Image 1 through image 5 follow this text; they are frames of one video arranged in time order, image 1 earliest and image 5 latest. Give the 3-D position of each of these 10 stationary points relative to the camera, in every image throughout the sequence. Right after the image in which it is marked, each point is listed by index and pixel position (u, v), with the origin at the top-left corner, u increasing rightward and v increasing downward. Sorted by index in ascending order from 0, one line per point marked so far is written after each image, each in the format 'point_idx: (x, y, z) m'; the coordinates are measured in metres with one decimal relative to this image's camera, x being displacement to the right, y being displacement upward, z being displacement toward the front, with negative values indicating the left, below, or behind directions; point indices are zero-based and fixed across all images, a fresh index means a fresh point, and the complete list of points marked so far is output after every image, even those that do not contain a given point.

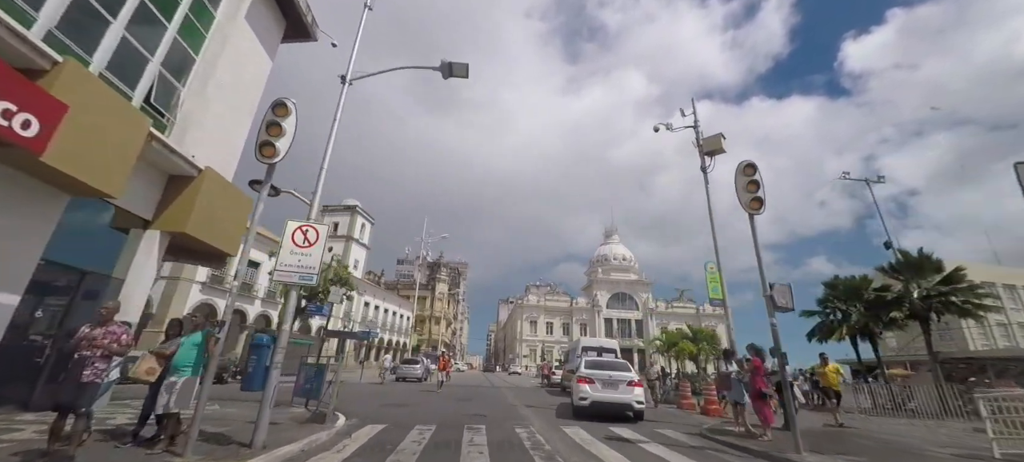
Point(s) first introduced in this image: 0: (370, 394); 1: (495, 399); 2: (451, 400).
0: (-6.6, -7.2, +17.4) m
1: (-0.8, -7.7, +18.2) m
2: (-2.5, -7.0, +16.5) m
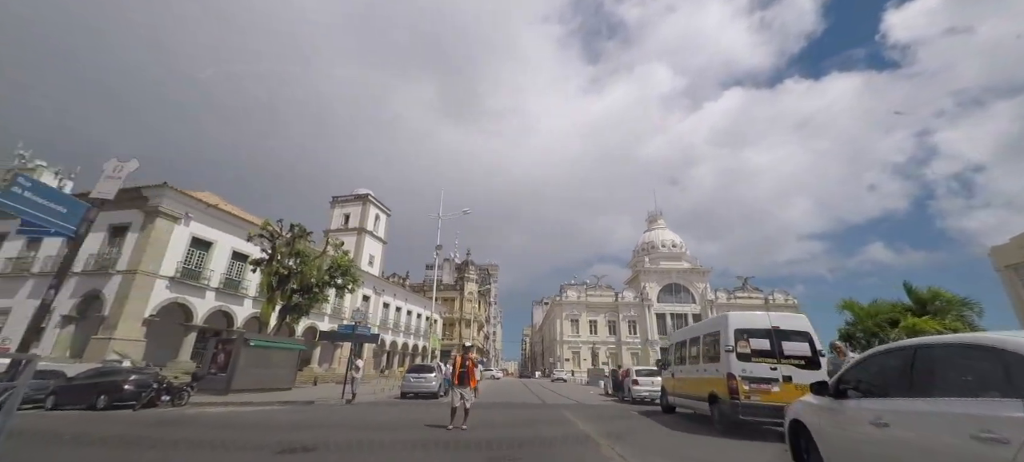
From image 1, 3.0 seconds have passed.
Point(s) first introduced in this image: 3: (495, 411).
0: (-4.8, -5.1, +10.3) m
1: (+1.1, -5.4, +10.8) m
2: (-0.8, -4.7, +9.1) m
3: (-0.6, -6.3, +14.1) m
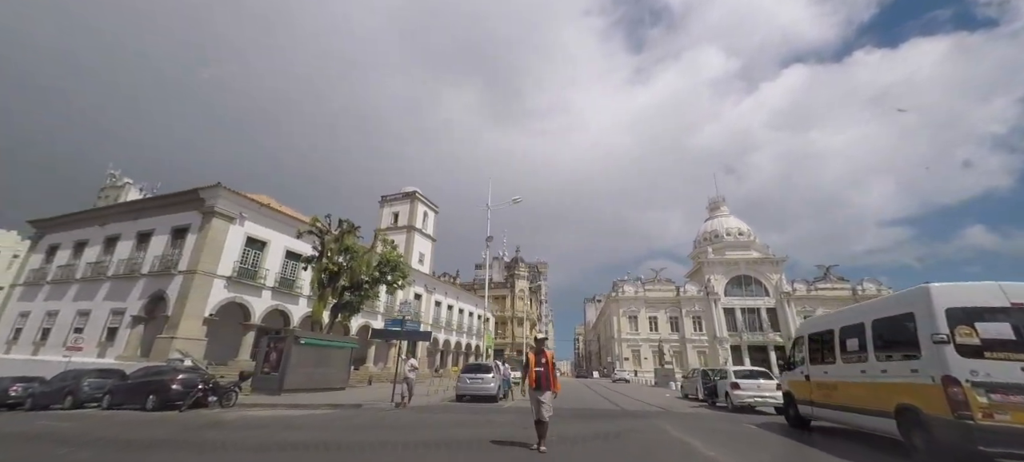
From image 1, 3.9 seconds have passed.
0: (-3.1, -4.6, +8.8) m
1: (+2.8, -4.6, +8.5) m
2: (+0.7, -4.0, +7.1) m
3: (+1.6, -5.5, +12.0) m
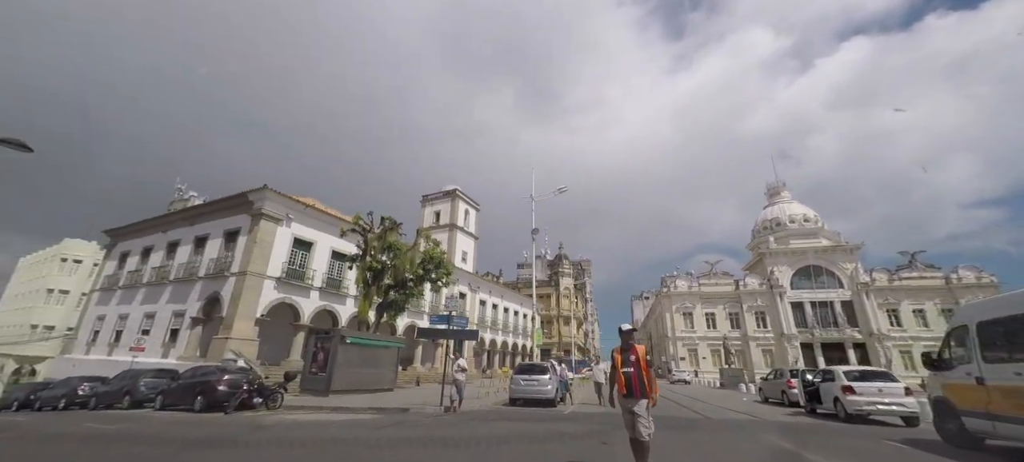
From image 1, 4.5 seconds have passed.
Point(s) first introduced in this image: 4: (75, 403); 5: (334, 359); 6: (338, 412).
0: (-1.8, -4.2, +7.6) m
1: (+4.0, -4.0, +6.8) m
2: (+1.8, -3.5, +5.6) m
3: (+3.2, -5.0, +10.4) m
4: (-17.5, -6.9, +16.1) m
5: (-8.3, -5.9, +18.6) m
6: (-5.5, -5.7, +12.8) m
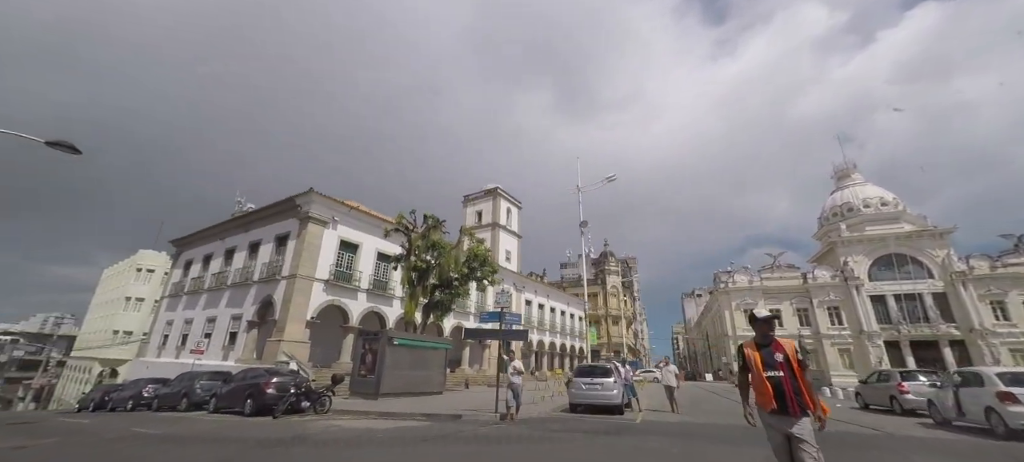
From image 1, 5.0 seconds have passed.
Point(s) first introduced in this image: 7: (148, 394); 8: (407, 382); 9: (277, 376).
0: (-0.7, -3.9, +6.6) m
1: (+5.1, -3.5, +5.2) m
2: (+2.7, -3.1, +4.2) m
3: (+4.6, -4.5, +8.8) m
4: (-15.3, -7.2, +16.6) m
5: (-5.9, -5.9, +18.1) m
6: (-3.8, -5.6, +12.1) m
7: (-15.1, -6.8, +16.7) m
8: (-5.0, -7.1, +19.0) m
9: (-7.4, -4.6, +12.6) m
